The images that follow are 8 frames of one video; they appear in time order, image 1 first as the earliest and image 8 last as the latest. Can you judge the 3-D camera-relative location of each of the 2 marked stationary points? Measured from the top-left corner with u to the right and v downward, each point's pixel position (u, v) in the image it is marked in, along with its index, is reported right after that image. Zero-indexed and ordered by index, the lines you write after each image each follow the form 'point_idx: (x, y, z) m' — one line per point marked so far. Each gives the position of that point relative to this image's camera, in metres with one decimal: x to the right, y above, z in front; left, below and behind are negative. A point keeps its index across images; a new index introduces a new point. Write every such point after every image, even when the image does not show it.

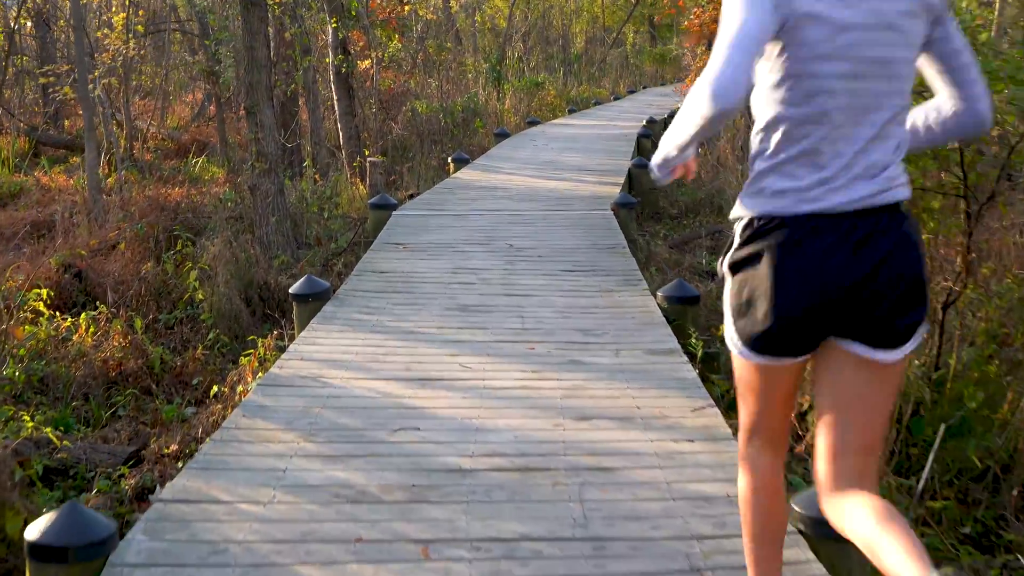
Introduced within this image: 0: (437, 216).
0: (-0.7, +0.7, +8.2) m
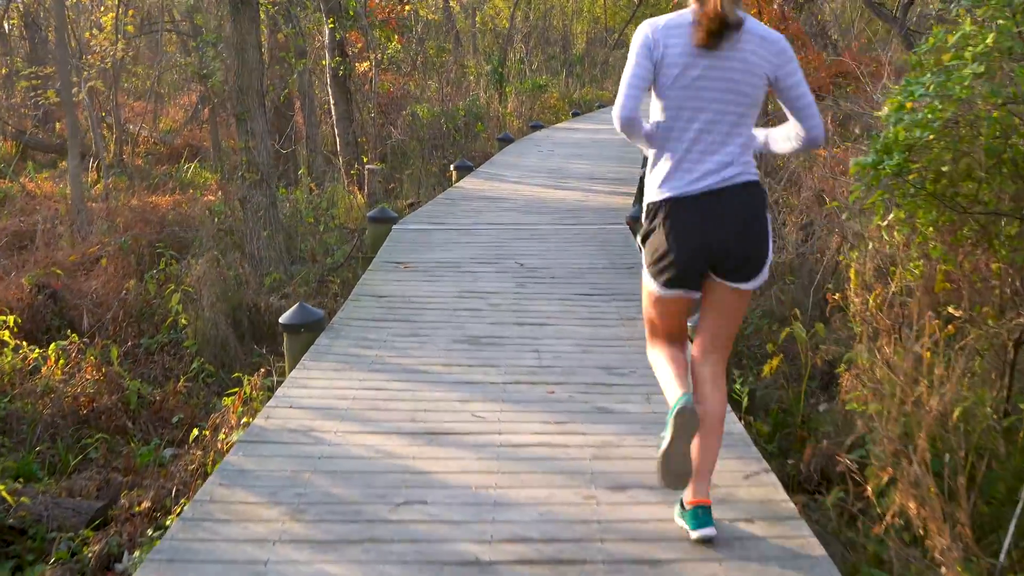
0: (-0.7, +0.5, +7.6) m
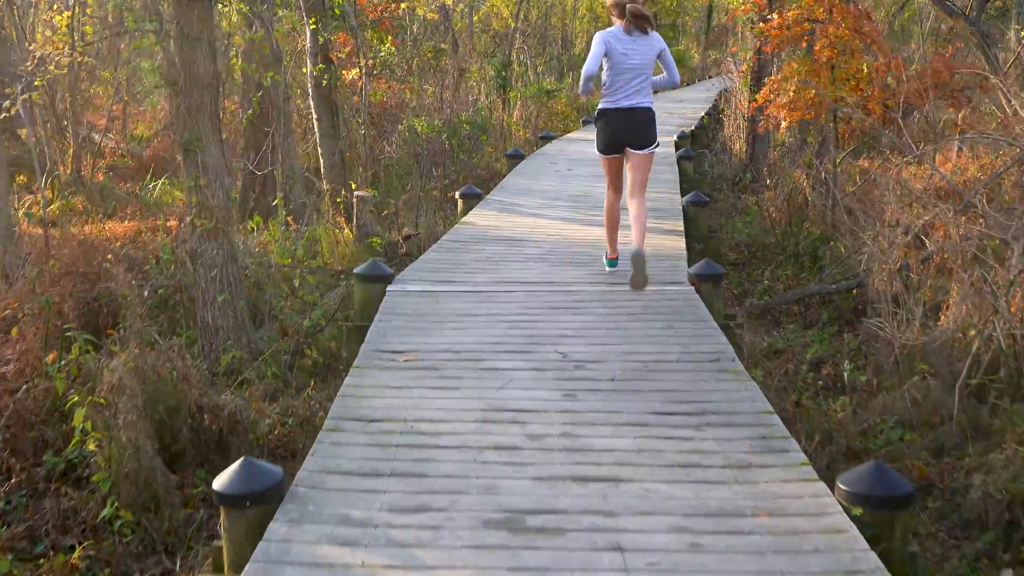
0: (-0.4, 0.0, +5.9) m
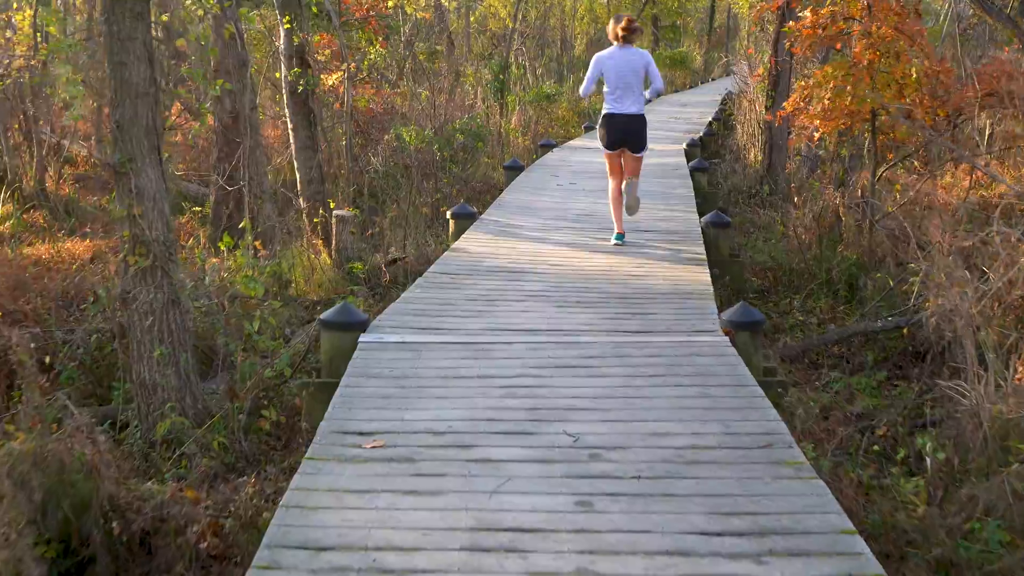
0: (-0.5, -0.3, +4.9) m
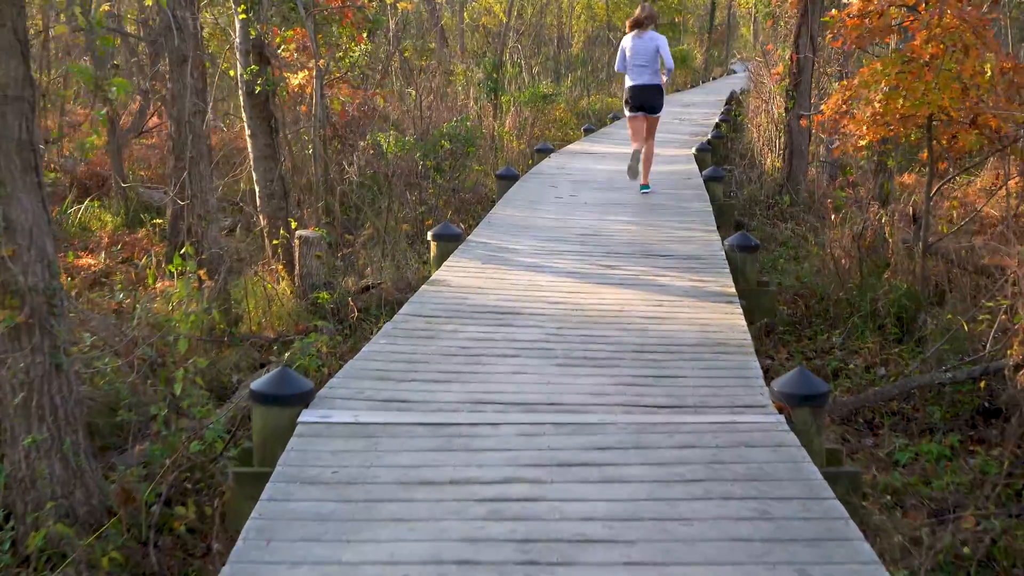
0: (-0.5, -0.6, +3.7) m
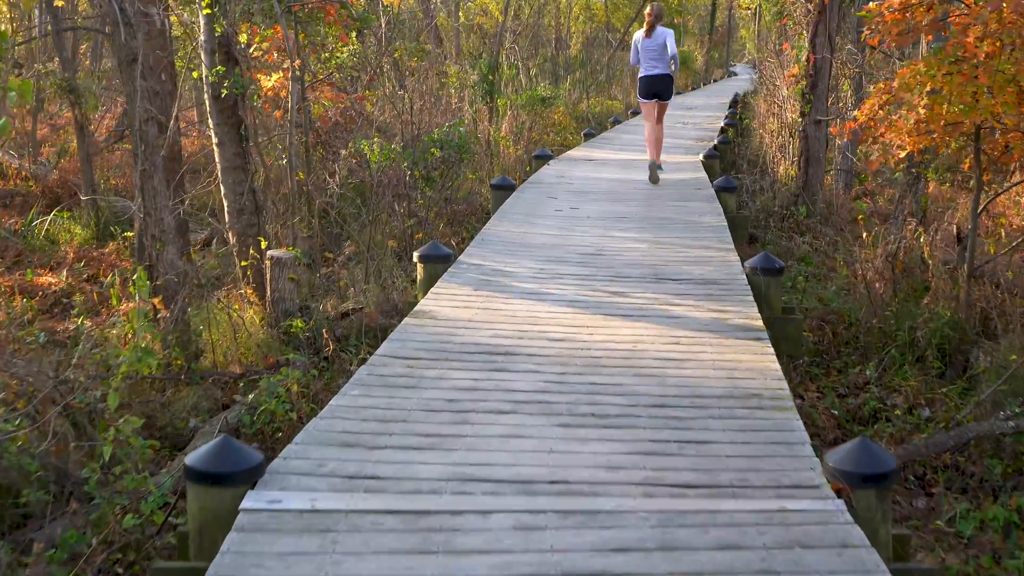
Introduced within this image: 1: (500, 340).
0: (-0.5, -0.8, +3.0) m
1: (-0.1, -0.3, +4.7) m
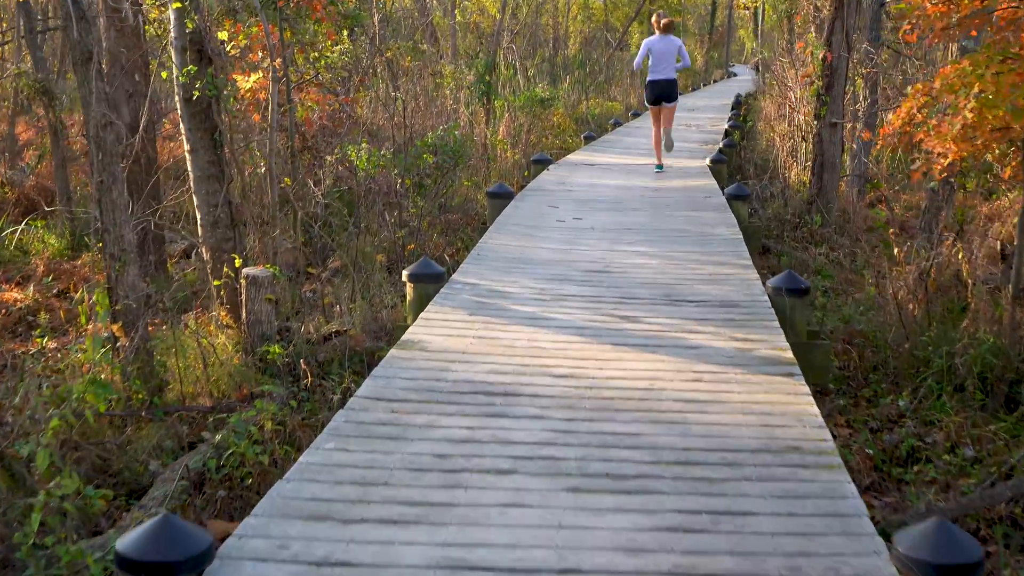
0: (-0.5, -1.0, +2.4) m
1: (-0.1, -0.4, +4.2) m
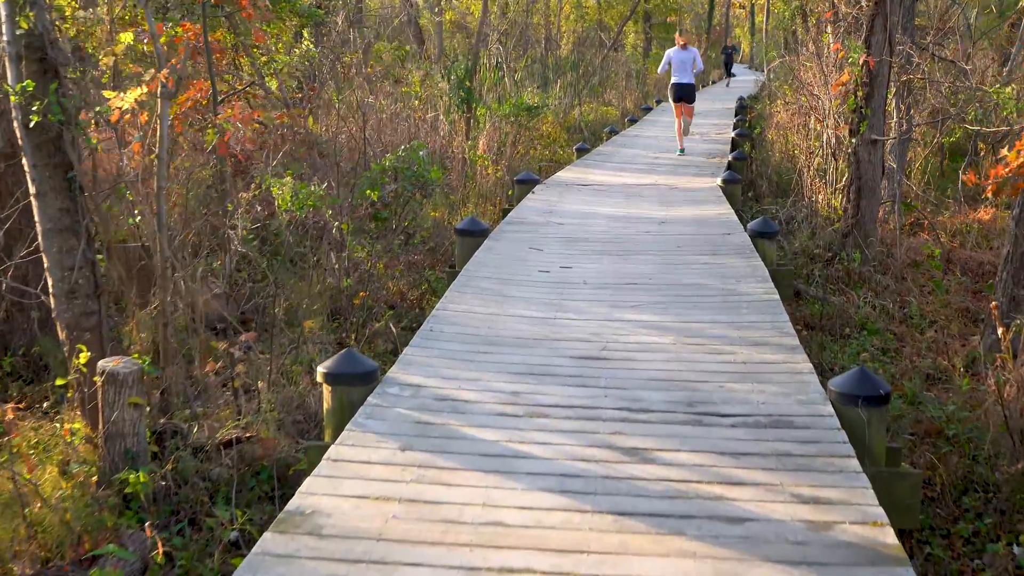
0: (-0.7, -1.5, +0.8) m
1: (-0.3, -0.9, +2.5) m
